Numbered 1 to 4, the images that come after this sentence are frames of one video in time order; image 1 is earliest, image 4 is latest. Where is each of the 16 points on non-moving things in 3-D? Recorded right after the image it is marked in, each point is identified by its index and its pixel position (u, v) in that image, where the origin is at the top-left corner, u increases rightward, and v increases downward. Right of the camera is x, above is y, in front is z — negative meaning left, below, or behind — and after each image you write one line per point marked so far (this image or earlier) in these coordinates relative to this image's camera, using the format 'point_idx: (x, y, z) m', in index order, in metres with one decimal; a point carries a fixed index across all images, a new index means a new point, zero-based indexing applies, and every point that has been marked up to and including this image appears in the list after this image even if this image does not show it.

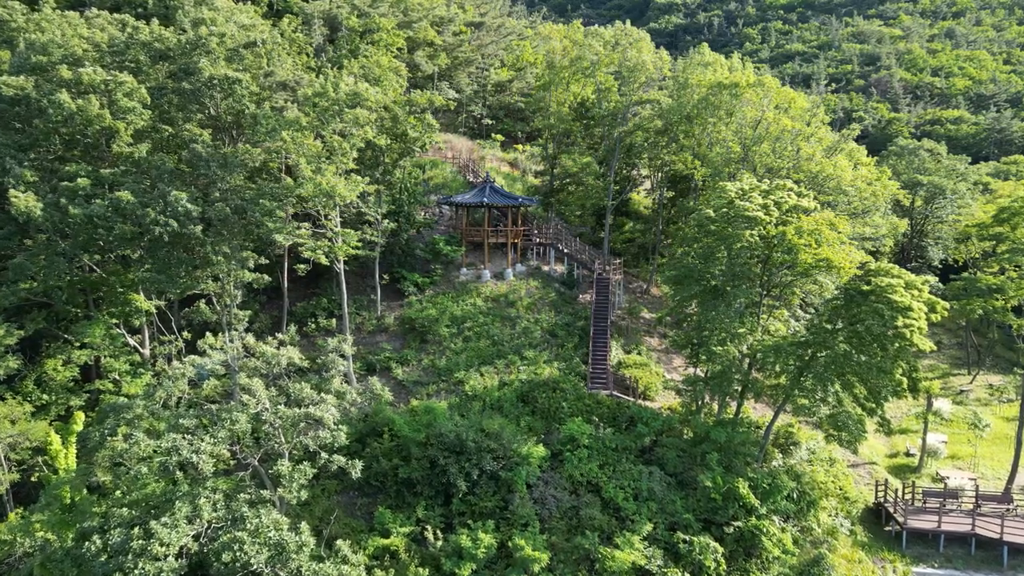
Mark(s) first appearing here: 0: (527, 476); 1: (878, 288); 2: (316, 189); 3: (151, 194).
0: (+0.5, -6.4, +18.3) m
1: (+12.5, 0.0, +18.5) m
2: (-7.2, +3.6, +19.9) m
3: (-13.2, +3.4, +19.8) m
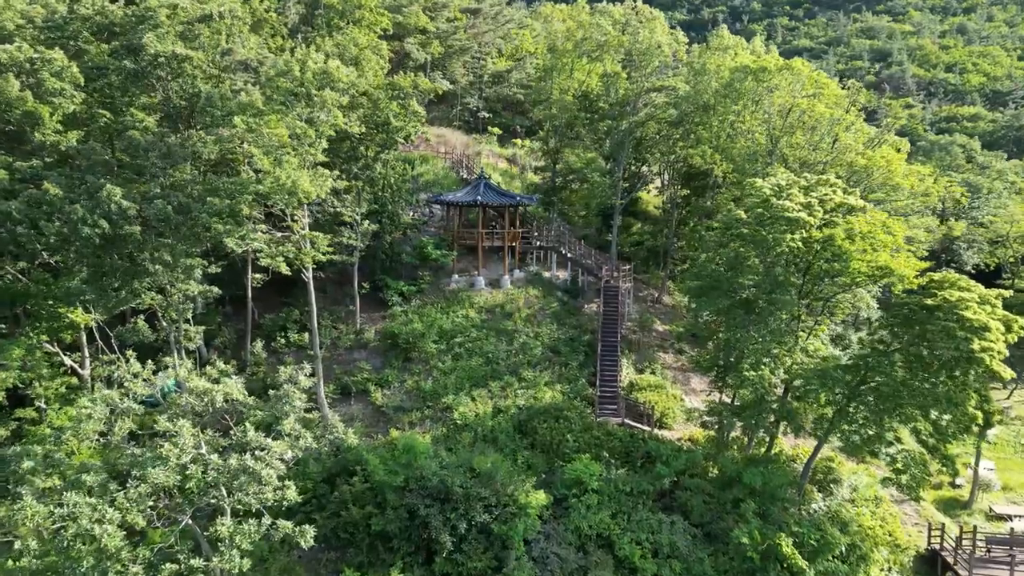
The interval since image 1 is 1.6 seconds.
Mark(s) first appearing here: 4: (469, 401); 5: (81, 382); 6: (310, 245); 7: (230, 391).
0: (+0.4, -6.8, +15.3) m
1: (+12.3, -0.4, +15.4) m
2: (-7.3, +3.2, +16.9) m
3: (-13.3, +3.0, +16.7) m
4: (-1.6, -4.2, +19.9) m
5: (-15.0, -3.3, +18.9) m
6: (-7.0, +1.5, +18.9) m
7: (-6.6, -2.4, +12.8) m
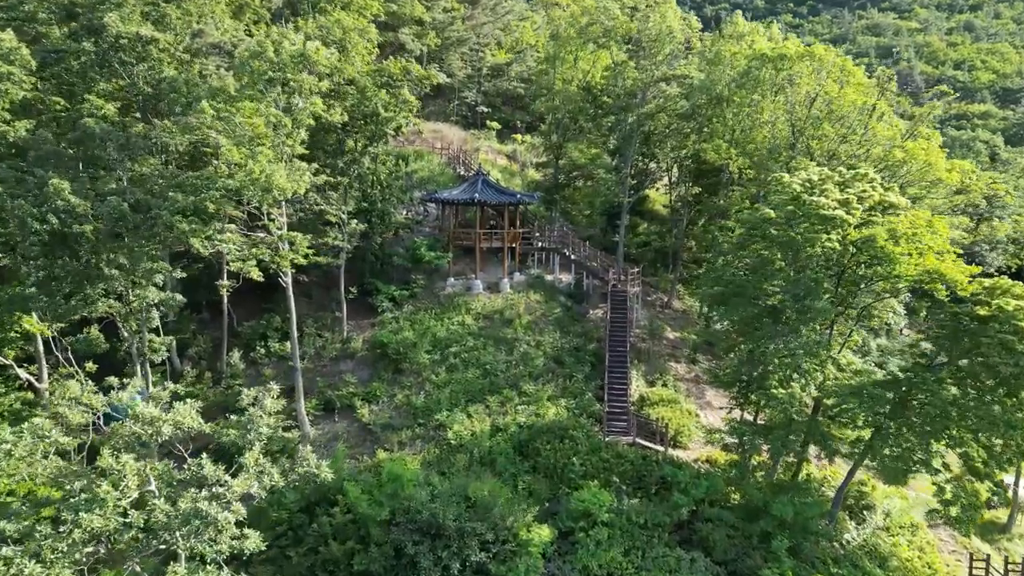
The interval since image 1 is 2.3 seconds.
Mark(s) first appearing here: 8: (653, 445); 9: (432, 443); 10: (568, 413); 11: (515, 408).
0: (+0.4, -7.0, +13.5) m
1: (+12.3, -0.6, +13.6) m
2: (-7.4, +3.0, +15.1) m
3: (-13.3, +2.8, +14.9) m
4: (-1.6, -4.4, +18.1) m
5: (-15.0, -3.5, +17.1) m
6: (-7.0, +1.3, +17.1) m
7: (-6.6, -2.6, +11.0) m
8: (+4.7, -5.2, +17.9) m
9: (-2.6, -5.0, +17.4) m
10: (+1.9, -4.3, +18.4) m
11: (+0.1, -4.1, +18.5) m
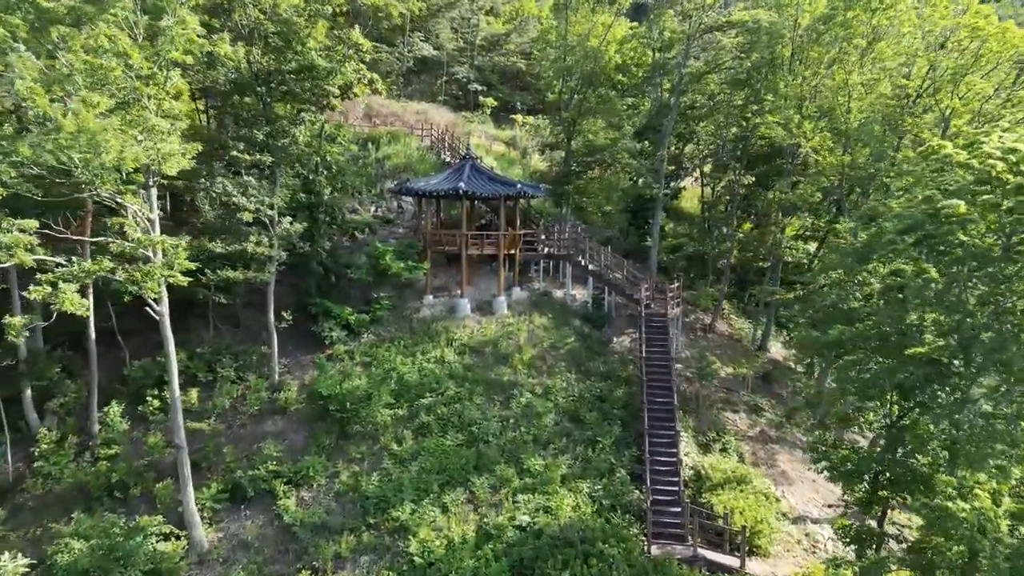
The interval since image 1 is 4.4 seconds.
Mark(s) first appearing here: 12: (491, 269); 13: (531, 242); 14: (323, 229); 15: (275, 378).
0: (+0.3, -7.7, +7.4) m
1: (+12.3, -1.3, +7.5) m
2: (-7.4, +2.3, +9.0) m
3: (-13.4, +2.2, +8.8) m
4: (-1.7, -5.1, +12.0) m
5: (-15.1, -4.2, +11.0) m
6: (-7.1, +0.6, +11.0) m
7: (-6.7, -3.3, +4.9) m
8: (+4.6, -5.9, +11.8) m
9: (-2.6, -5.7, +11.3) m
10: (+1.8, -4.9, +12.3) m
11: (0.0, -4.8, +12.4) m
12: (-0.7, +0.7, +20.0) m
13: (+0.7, +1.7, +20.0) m
14: (-5.7, +1.8, +16.5) m
15: (-6.6, -2.5, +15.2) m
